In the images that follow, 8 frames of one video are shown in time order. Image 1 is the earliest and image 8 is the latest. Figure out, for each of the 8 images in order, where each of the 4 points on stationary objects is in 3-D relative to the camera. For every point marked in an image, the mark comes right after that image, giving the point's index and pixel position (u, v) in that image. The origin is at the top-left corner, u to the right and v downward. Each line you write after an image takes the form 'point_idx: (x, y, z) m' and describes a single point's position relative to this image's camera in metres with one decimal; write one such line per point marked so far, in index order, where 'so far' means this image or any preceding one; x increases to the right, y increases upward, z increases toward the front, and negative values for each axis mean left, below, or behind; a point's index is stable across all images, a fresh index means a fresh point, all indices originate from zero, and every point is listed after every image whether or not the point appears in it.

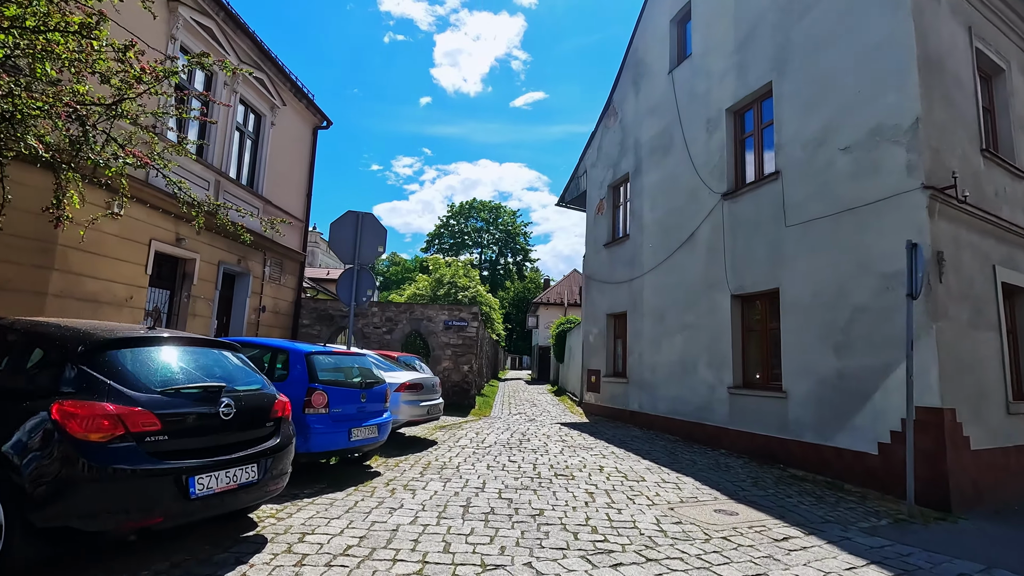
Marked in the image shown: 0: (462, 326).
0: (-1.5, -1.2, +16.2) m
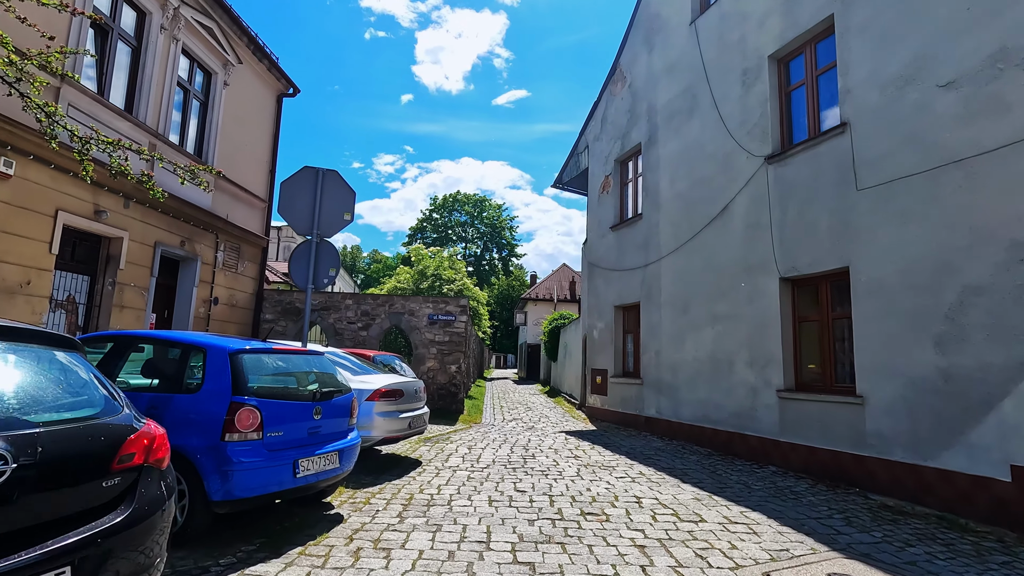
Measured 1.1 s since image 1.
0: (-1.7, -0.9, +14.2) m
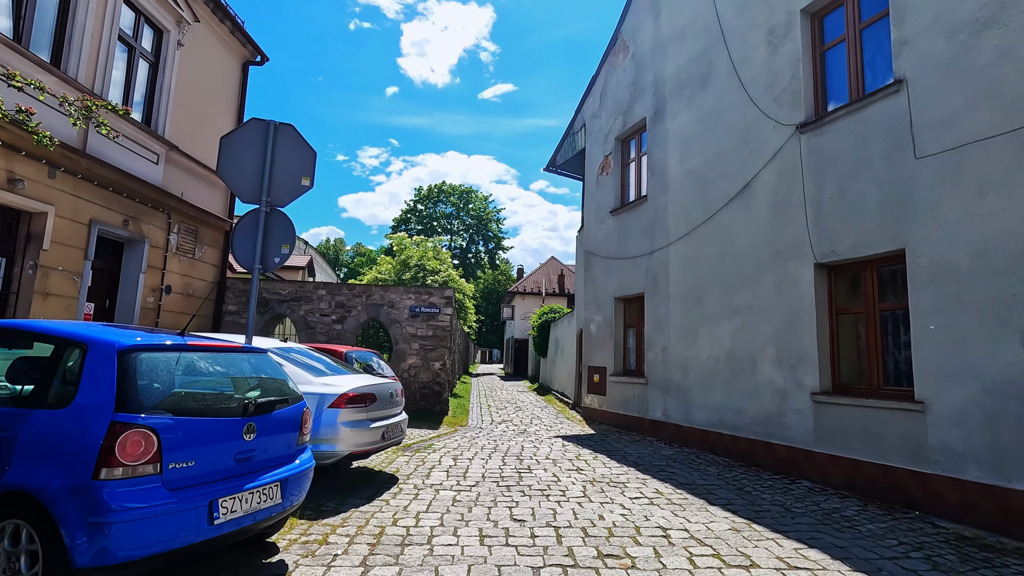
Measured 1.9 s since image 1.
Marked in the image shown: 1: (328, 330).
0: (-1.9, -0.6, +13.0) m
1: (-4.4, -1.0, +12.8) m
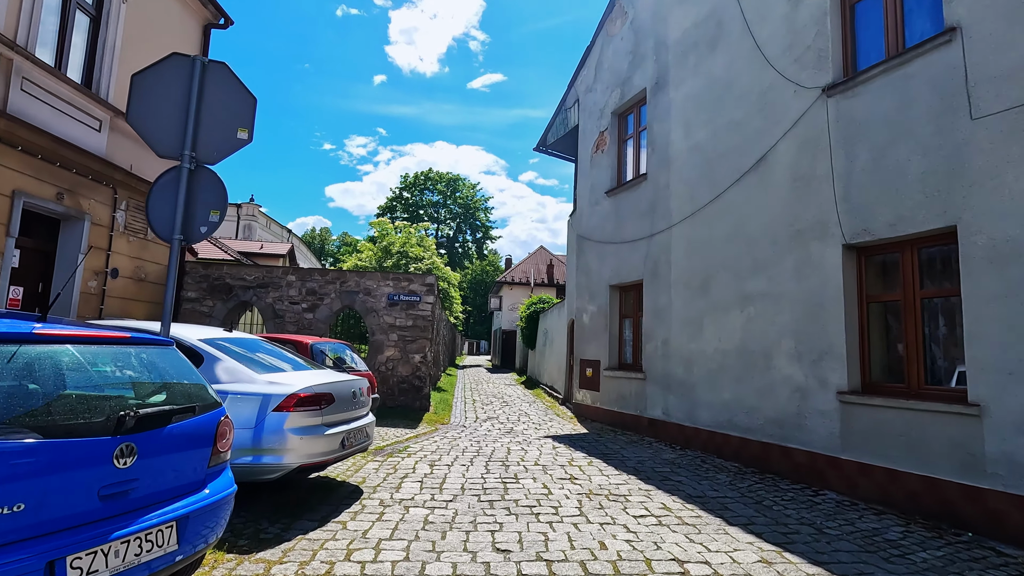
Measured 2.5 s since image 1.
0: (-2.2, -0.3, +12.0) m
1: (-4.7, -0.7, +11.8) m
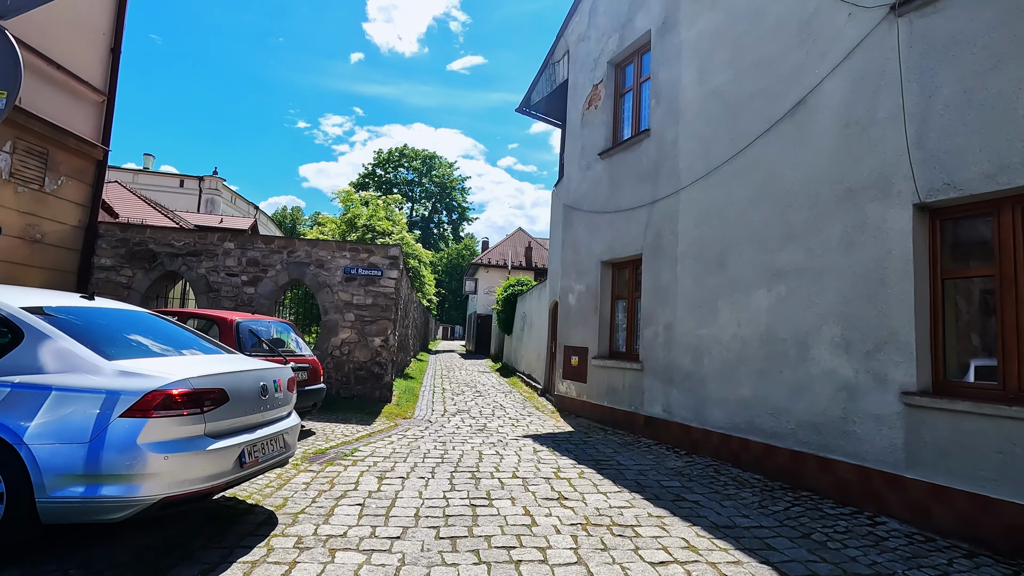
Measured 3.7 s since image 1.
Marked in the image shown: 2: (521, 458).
0: (-2.7, +0.2, +10.4) m
1: (-5.1, -0.1, +10.0) m
2: (+0.1, -2.0, +6.5) m
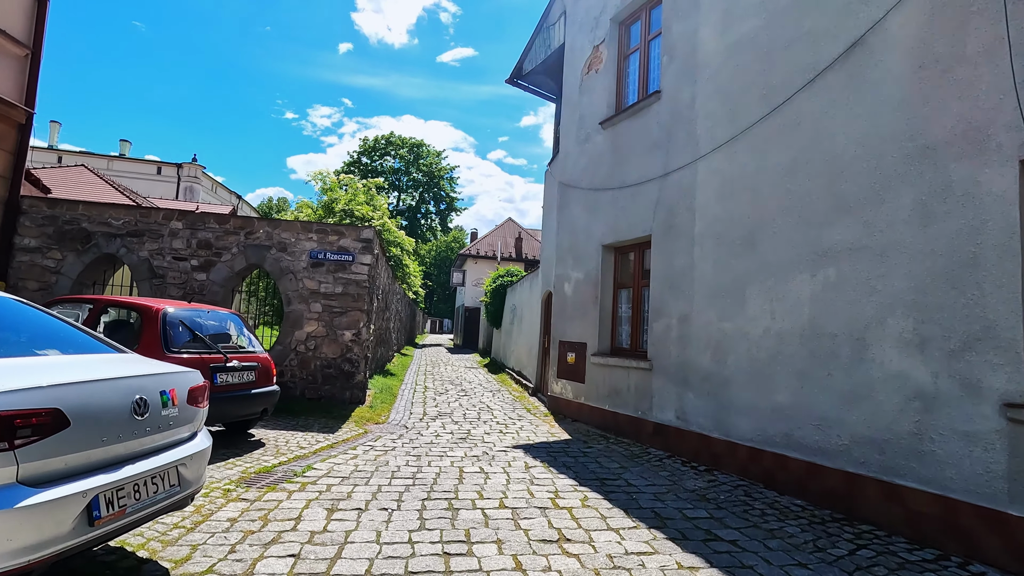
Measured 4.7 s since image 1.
0: (-2.9, +0.4, +9.2) m
1: (-5.3, +0.1, +8.8) m
2: (0.0, -1.9, +5.4) m
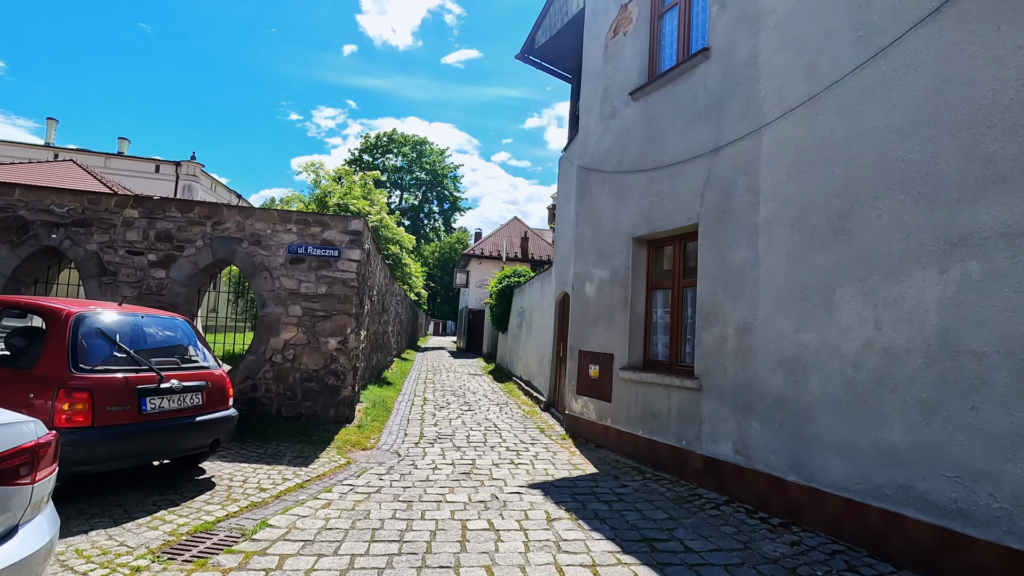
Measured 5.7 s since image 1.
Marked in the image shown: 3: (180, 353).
0: (-2.7, +0.4, +7.9) m
1: (-5.1, +0.1, +7.5) m
2: (+0.1, -1.9, +4.1) m
3: (-3.2, -0.6, +5.3) m
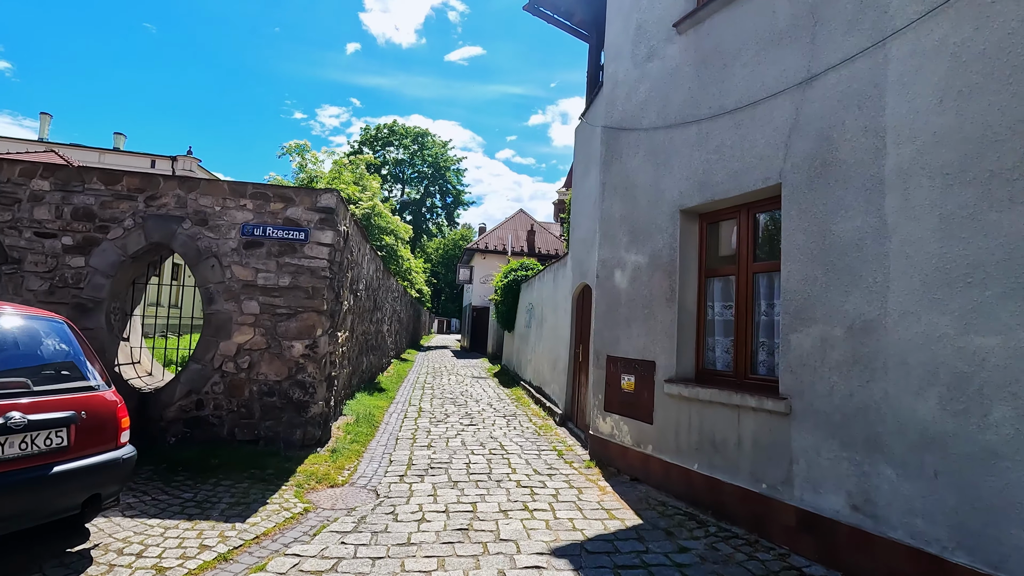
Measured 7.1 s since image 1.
0: (-2.6, +0.5, +6.3) m
1: (-5.0, +0.2, +5.9) m
2: (+0.2, -1.8, +2.5) m
3: (-3.1, -0.5, +3.7) m
